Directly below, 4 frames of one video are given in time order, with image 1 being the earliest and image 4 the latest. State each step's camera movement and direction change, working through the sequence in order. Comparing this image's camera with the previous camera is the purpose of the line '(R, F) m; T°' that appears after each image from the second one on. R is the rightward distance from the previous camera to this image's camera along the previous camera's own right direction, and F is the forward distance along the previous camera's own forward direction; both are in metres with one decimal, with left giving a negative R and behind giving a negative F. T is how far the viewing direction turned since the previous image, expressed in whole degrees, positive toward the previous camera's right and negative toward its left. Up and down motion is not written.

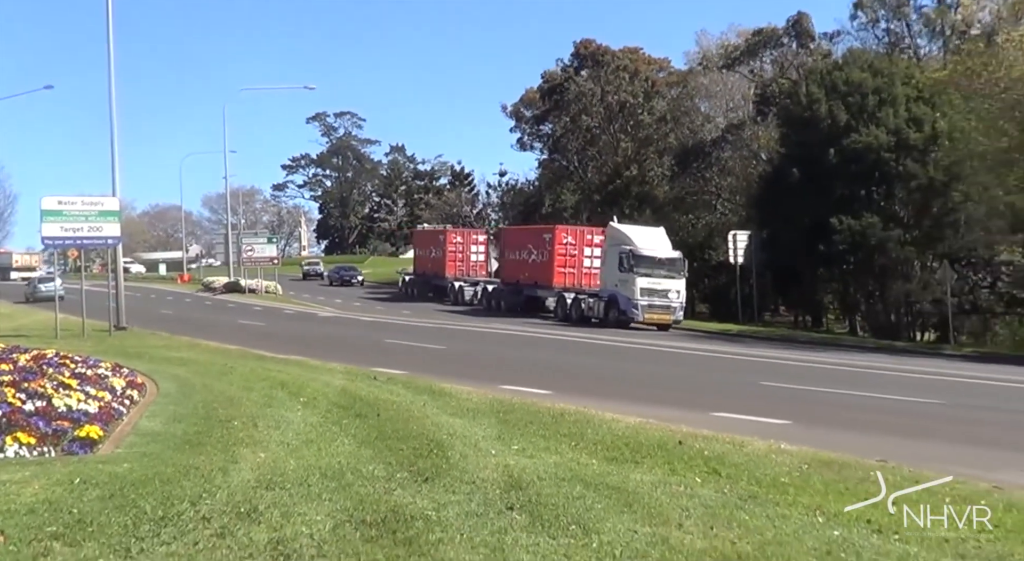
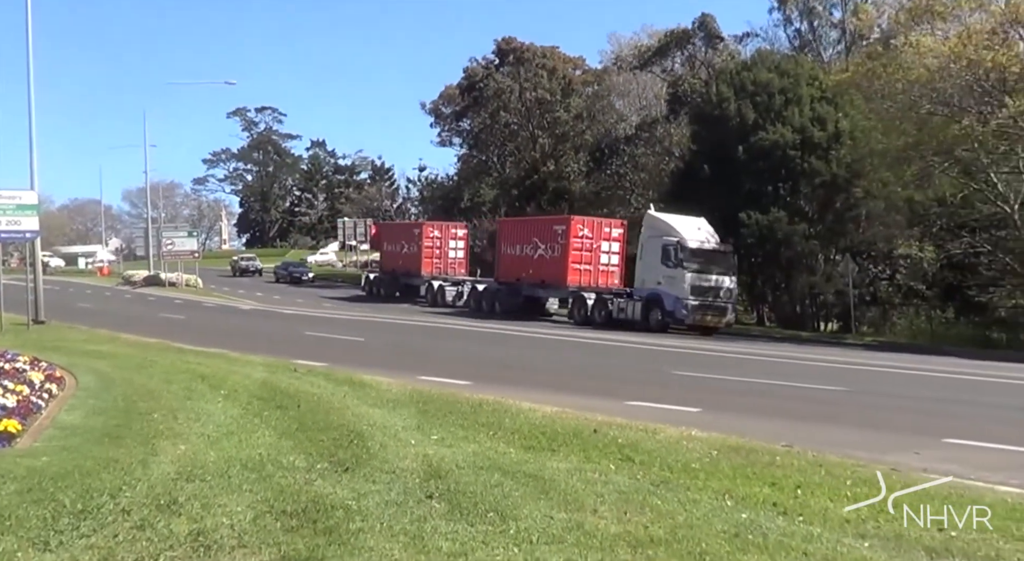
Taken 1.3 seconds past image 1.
(0.0, -0.3) m; +4°
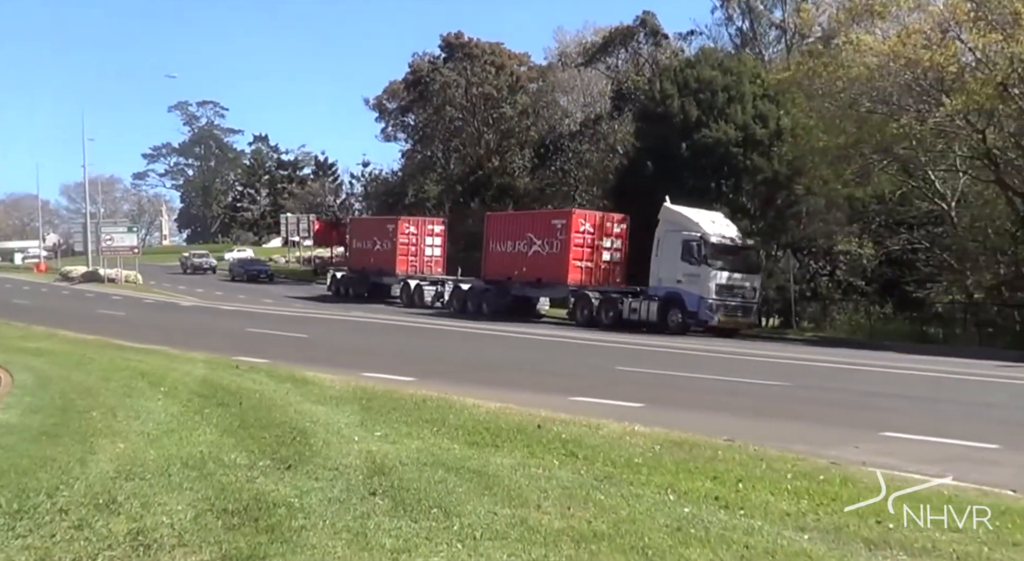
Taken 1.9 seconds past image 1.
(0.0, 0.0) m; +2°
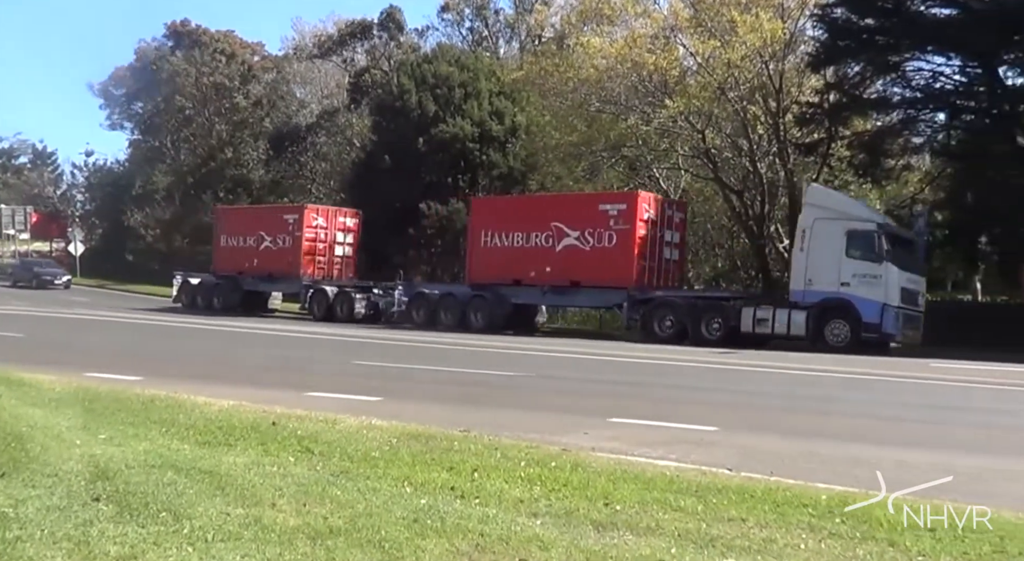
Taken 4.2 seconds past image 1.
(+0.1, 0.0) m; +12°
